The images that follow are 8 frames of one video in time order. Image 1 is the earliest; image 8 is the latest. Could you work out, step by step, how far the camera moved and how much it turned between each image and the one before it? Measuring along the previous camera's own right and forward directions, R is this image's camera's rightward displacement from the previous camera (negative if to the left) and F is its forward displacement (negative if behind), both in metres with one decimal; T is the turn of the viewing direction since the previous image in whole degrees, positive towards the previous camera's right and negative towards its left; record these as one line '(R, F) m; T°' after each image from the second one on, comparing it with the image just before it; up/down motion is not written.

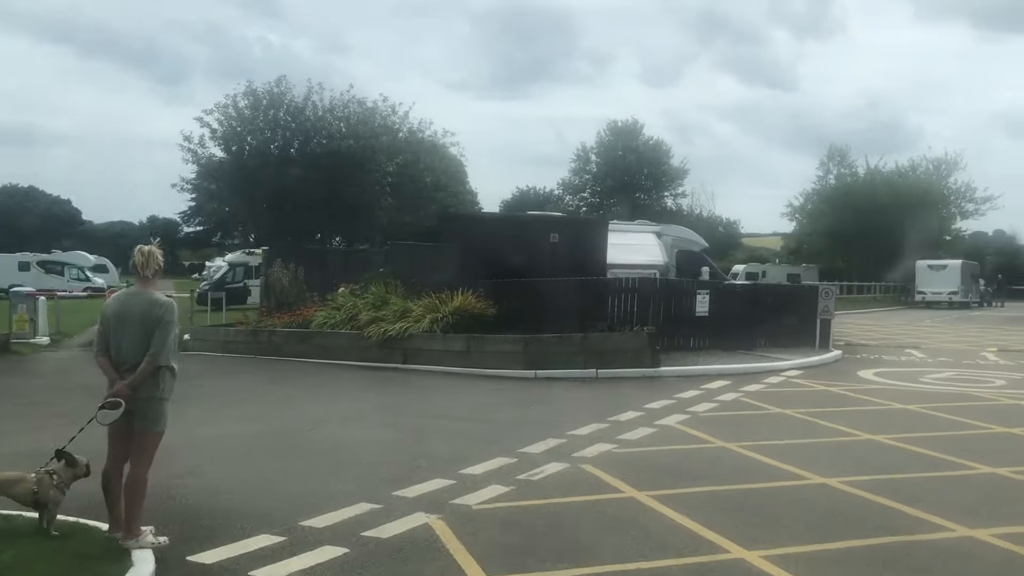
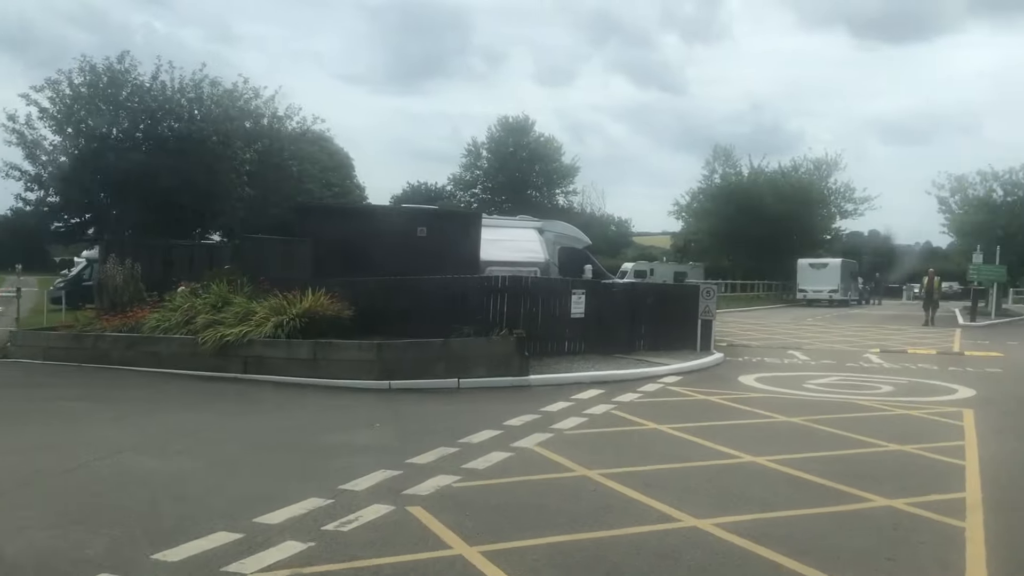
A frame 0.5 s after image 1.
(+0.5, +1.3) m; +6°
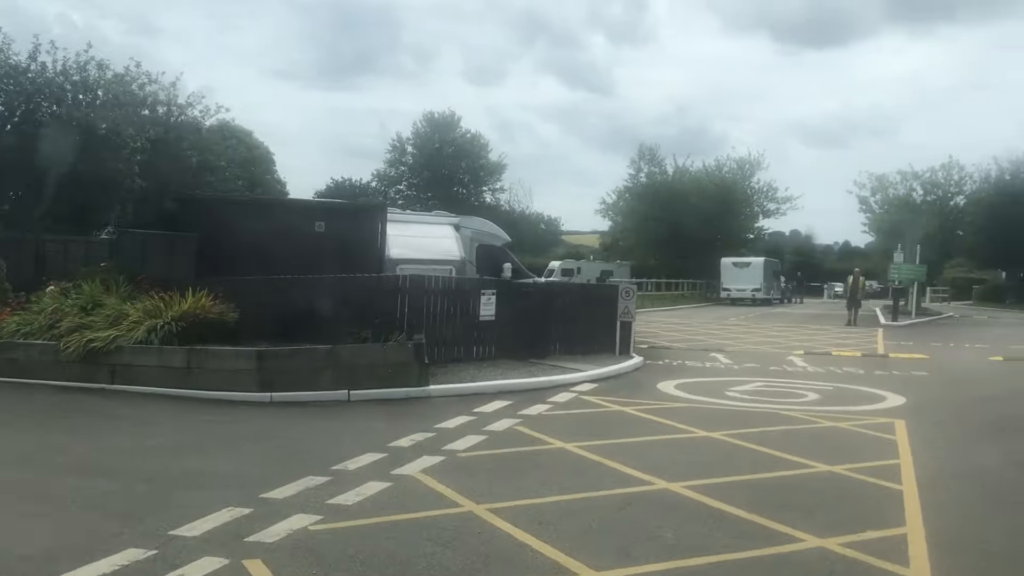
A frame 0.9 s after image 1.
(+0.4, +1.0) m; +4°
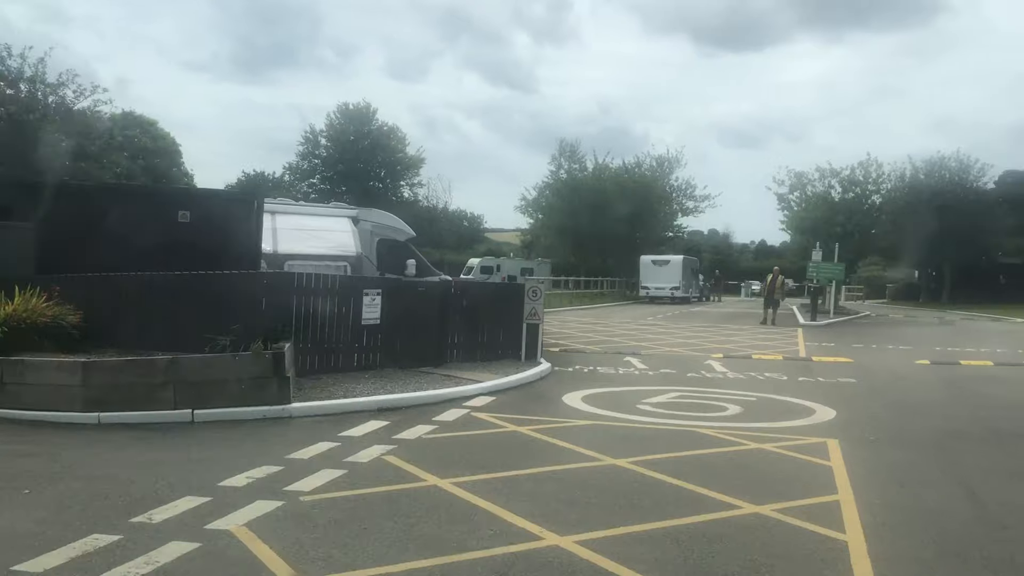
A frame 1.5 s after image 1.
(+0.4, +1.4) m; +5°
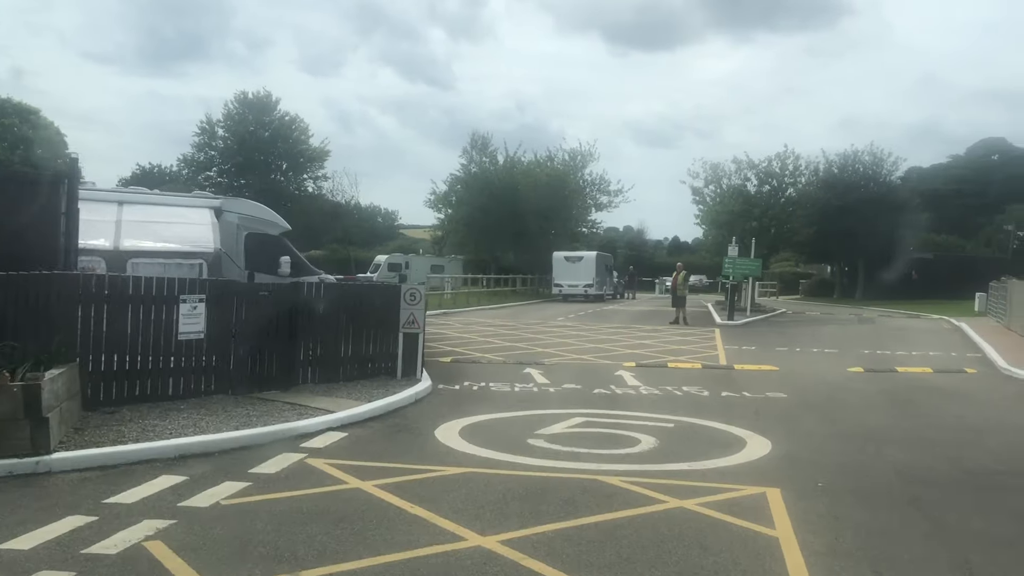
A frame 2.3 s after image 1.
(+0.5, +2.1) m; +5°
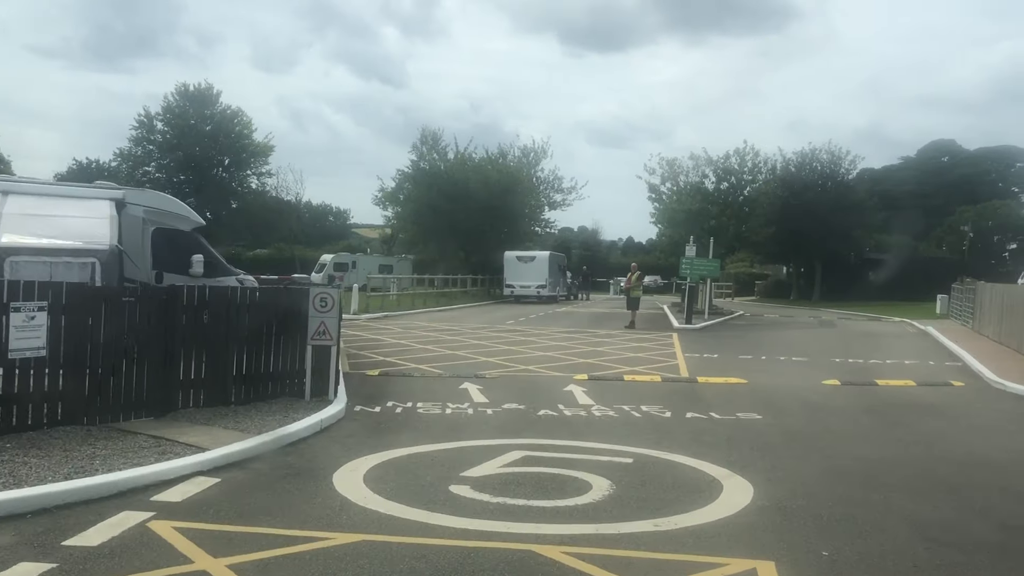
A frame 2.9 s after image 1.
(+0.2, +1.6) m; +3°
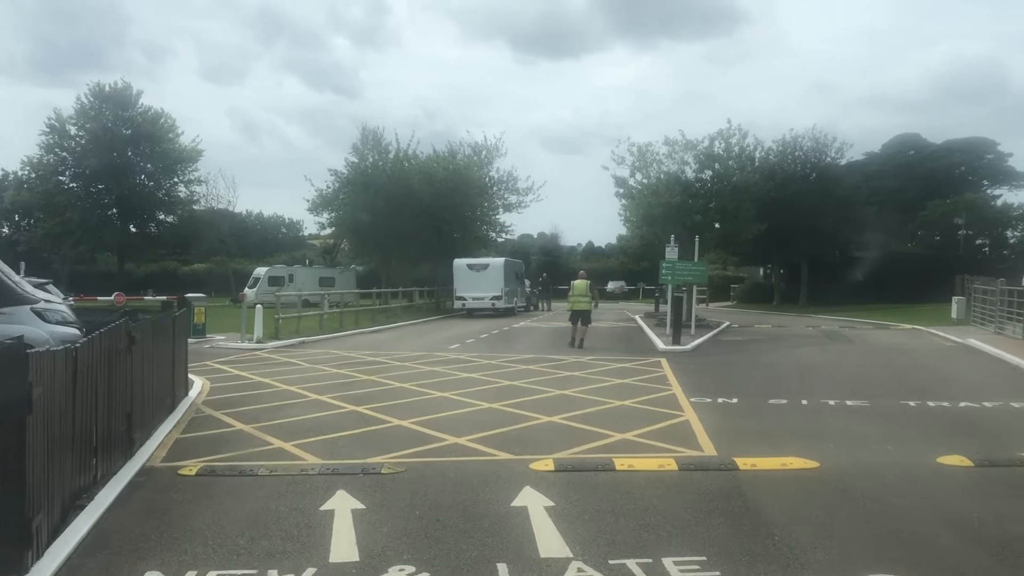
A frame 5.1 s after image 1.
(+0.4, +4.8) m; +2°
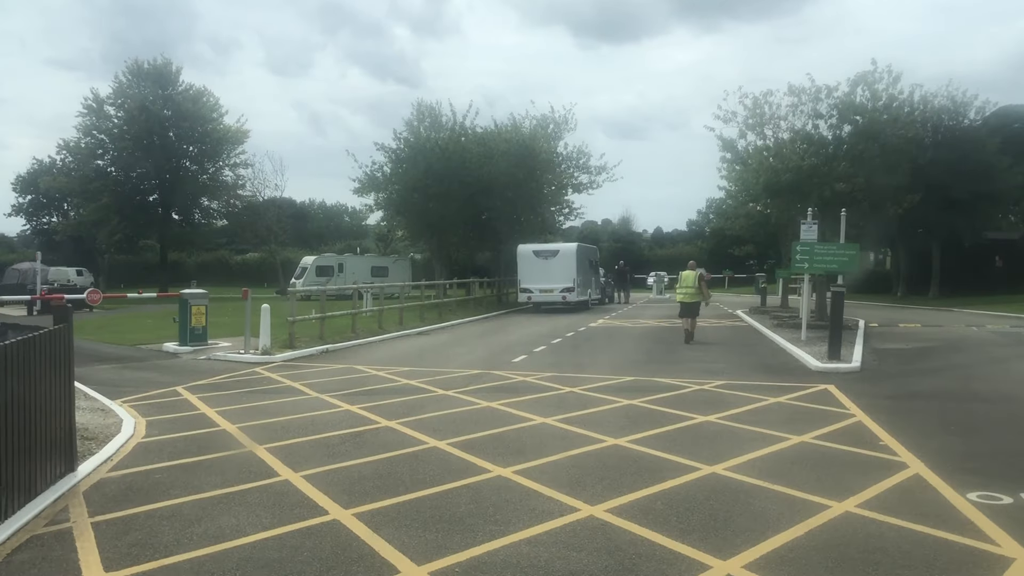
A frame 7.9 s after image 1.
(-0.4, +5.0) m; -4°
